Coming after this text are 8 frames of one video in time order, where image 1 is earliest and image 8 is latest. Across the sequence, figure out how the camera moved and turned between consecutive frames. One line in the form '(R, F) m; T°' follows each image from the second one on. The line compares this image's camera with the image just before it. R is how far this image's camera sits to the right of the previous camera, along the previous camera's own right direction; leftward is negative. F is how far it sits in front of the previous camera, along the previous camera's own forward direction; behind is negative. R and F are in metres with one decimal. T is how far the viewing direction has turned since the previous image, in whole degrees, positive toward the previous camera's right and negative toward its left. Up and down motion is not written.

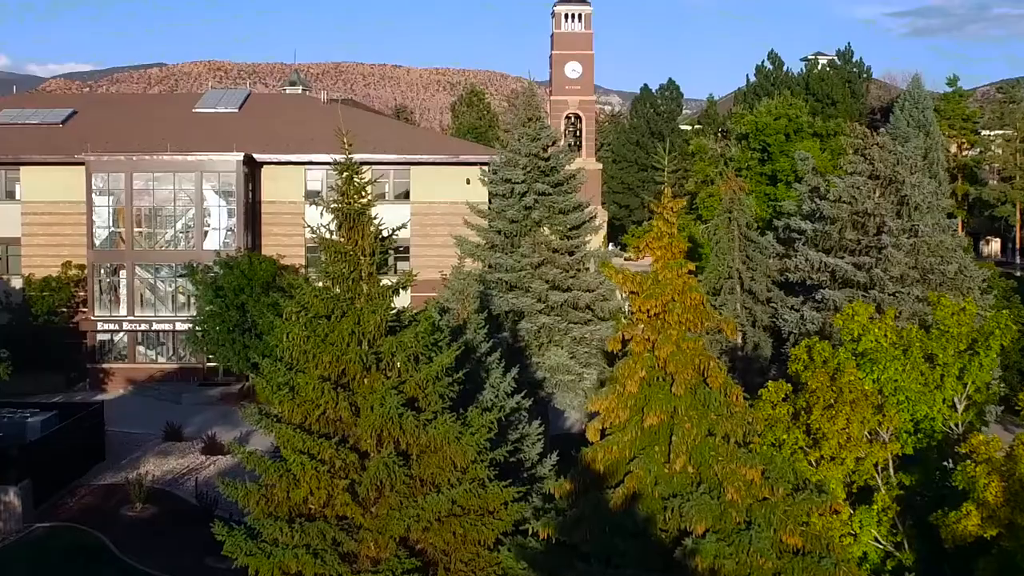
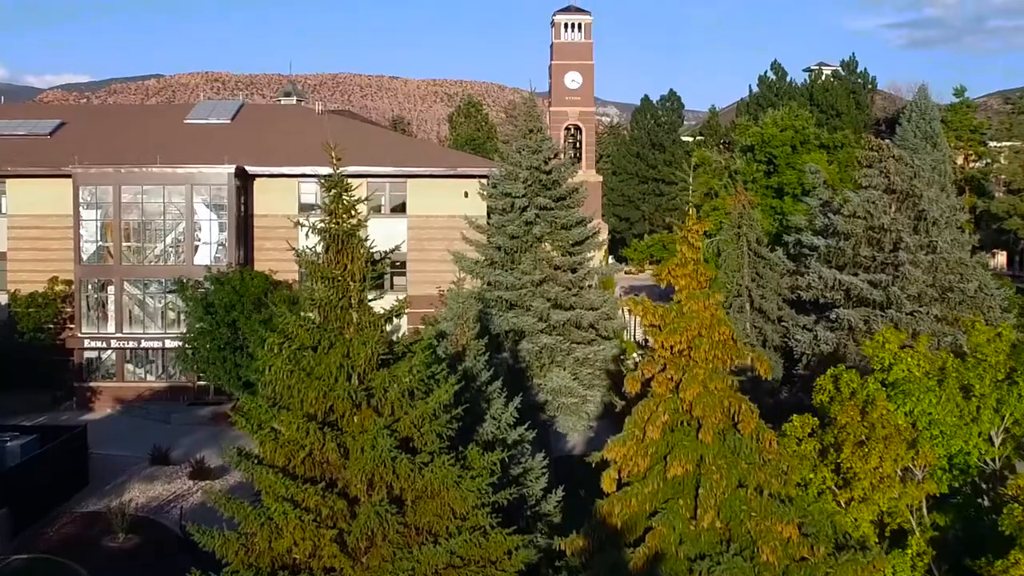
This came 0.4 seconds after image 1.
(0.0, +1.1) m; 0°
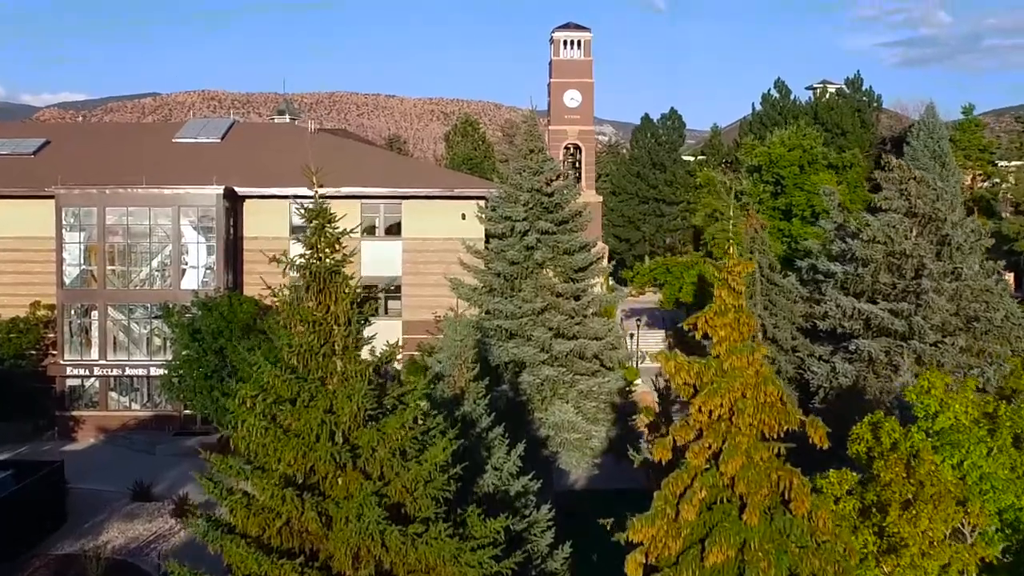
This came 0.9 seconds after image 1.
(-0.1, +1.3) m; 0°
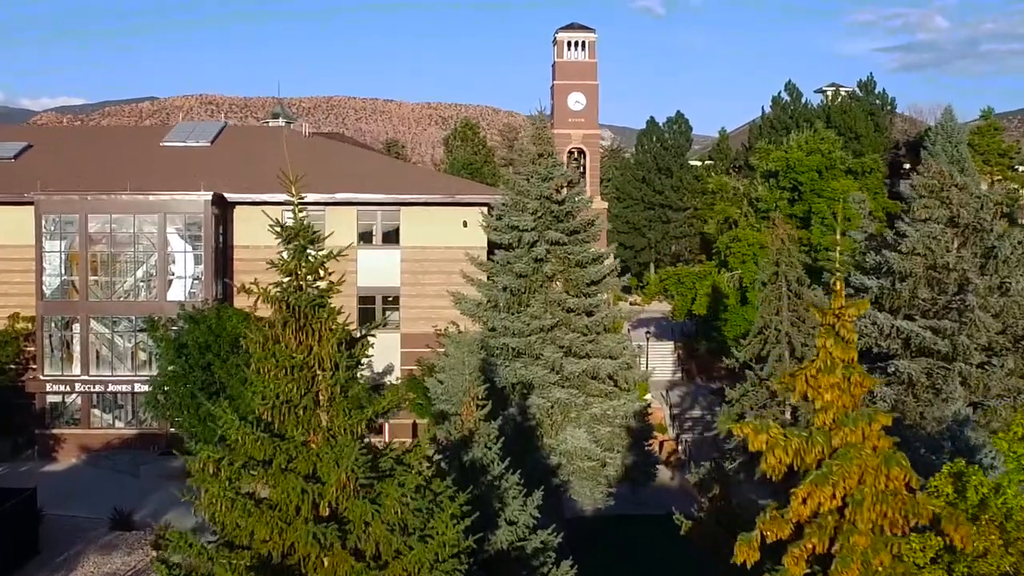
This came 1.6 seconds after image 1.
(-0.1, +1.8) m; 0°
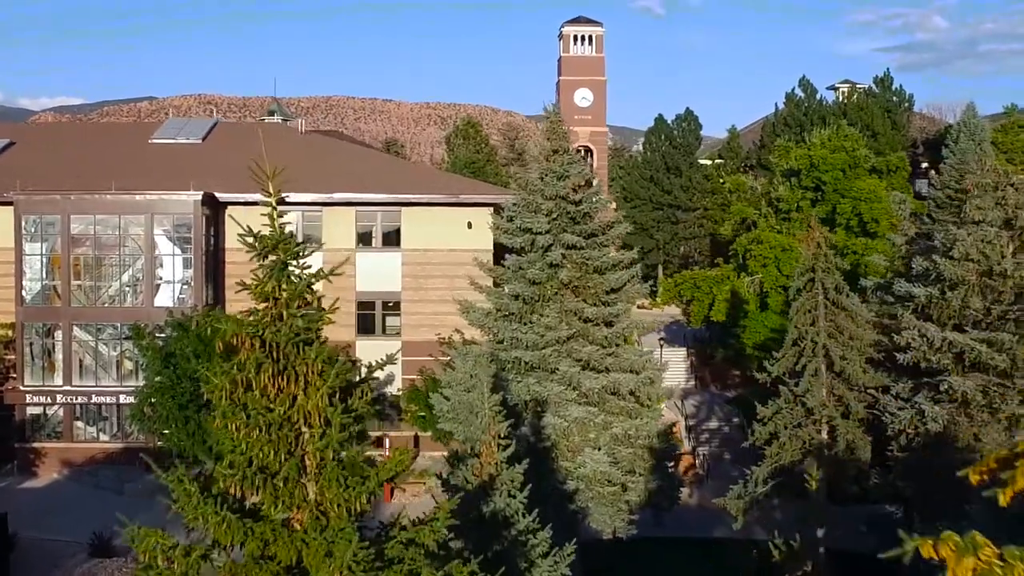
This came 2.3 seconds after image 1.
(-0.2, +1.9) m; 0°
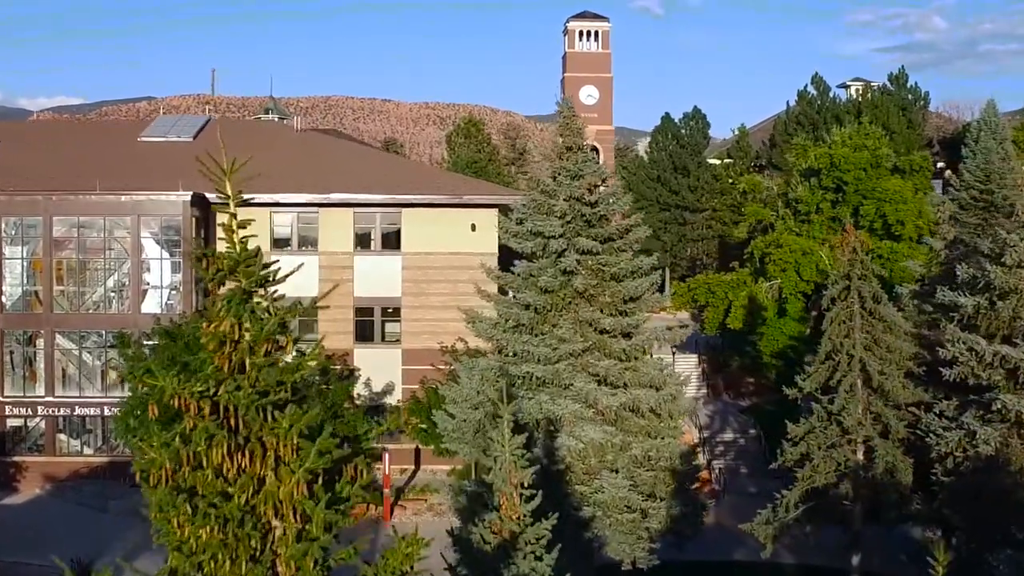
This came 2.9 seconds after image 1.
(-0.1, +1.6) m; 0°
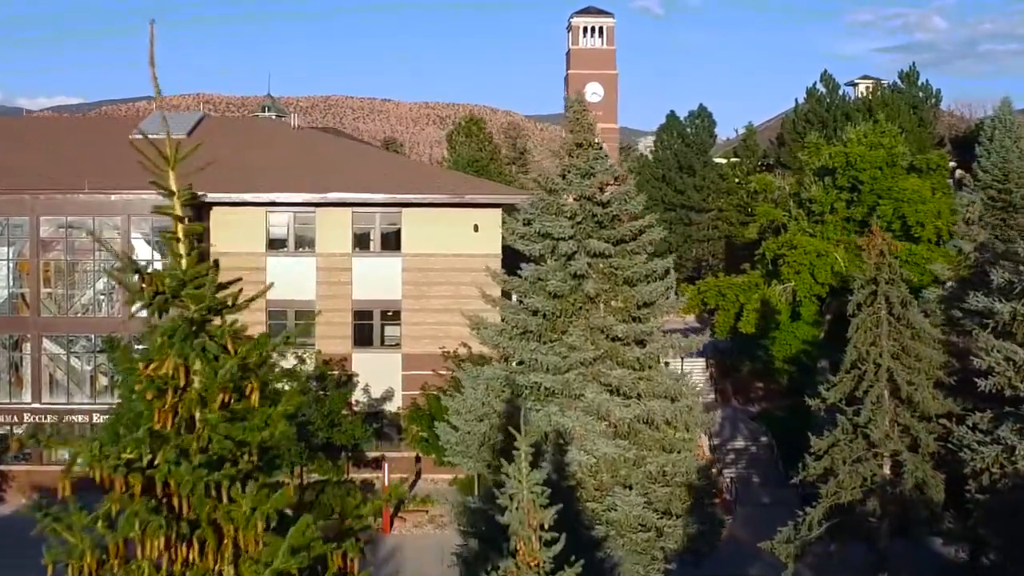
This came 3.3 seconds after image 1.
(-0.1, +1.1) m; 0°
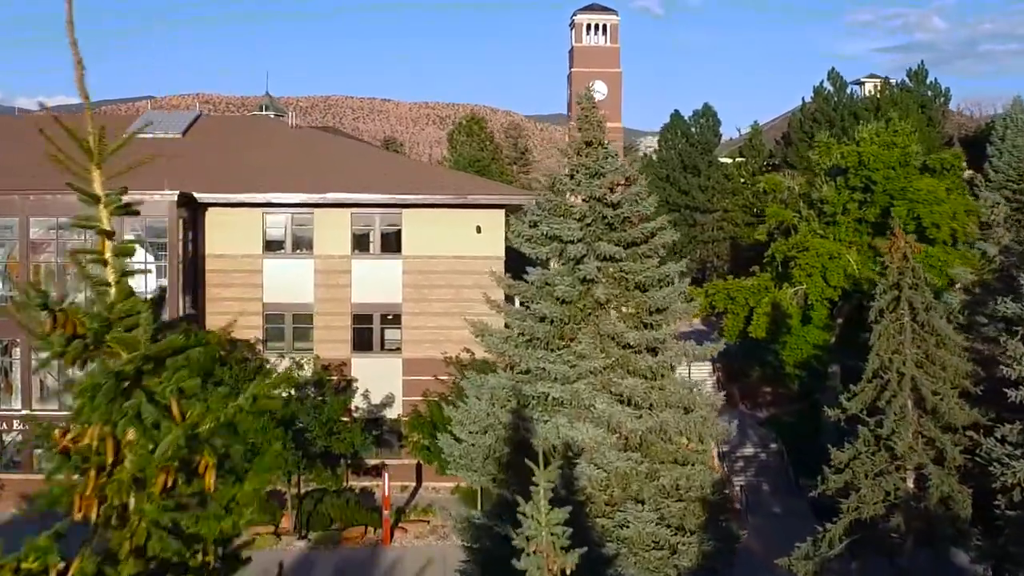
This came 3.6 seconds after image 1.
(-0.1, +0.8) m; 0°
